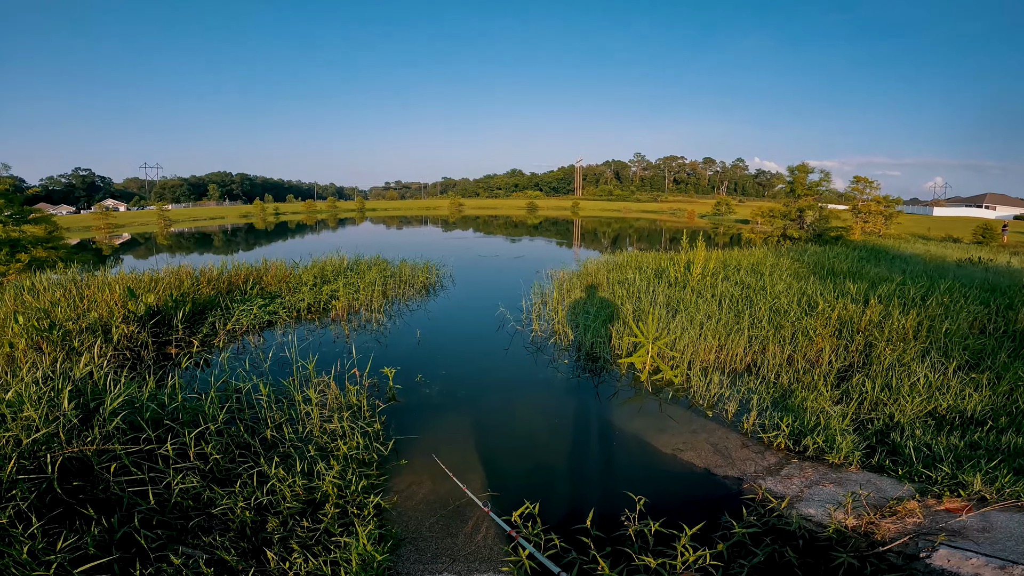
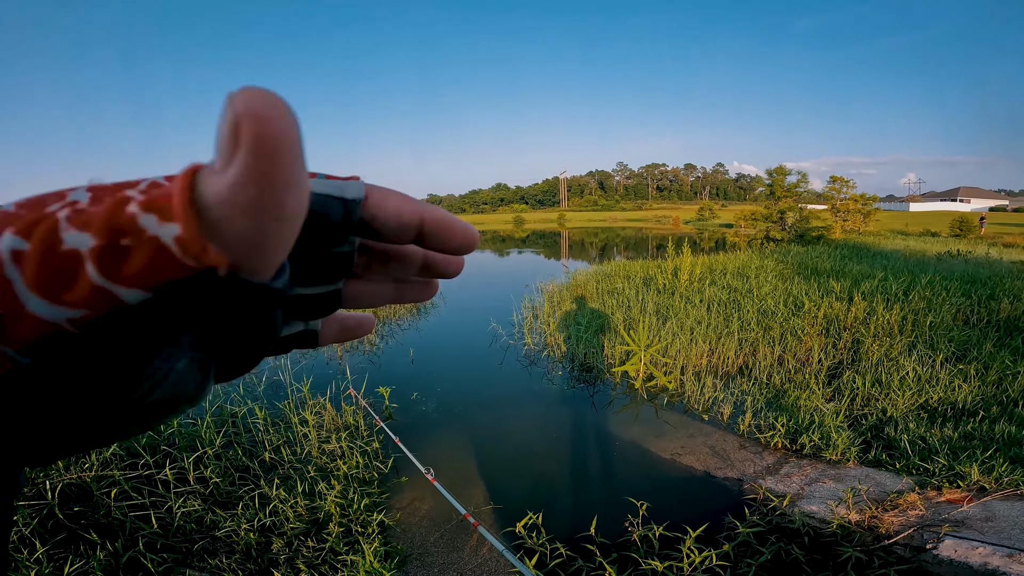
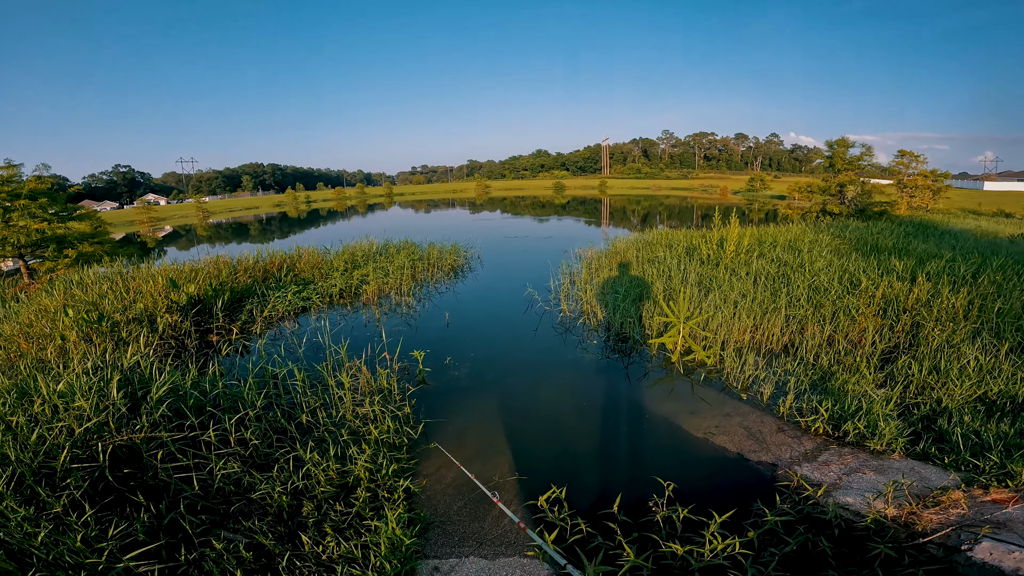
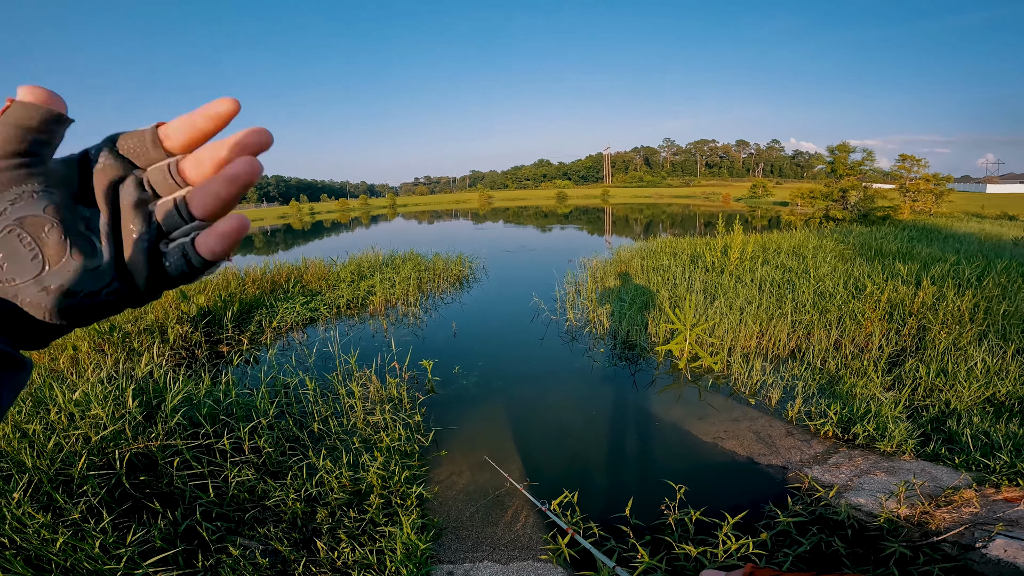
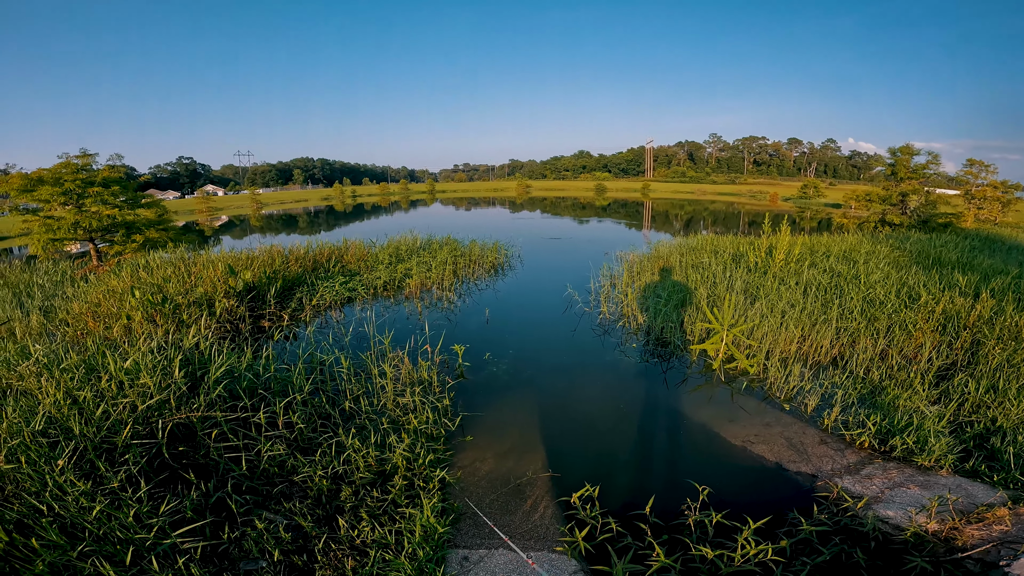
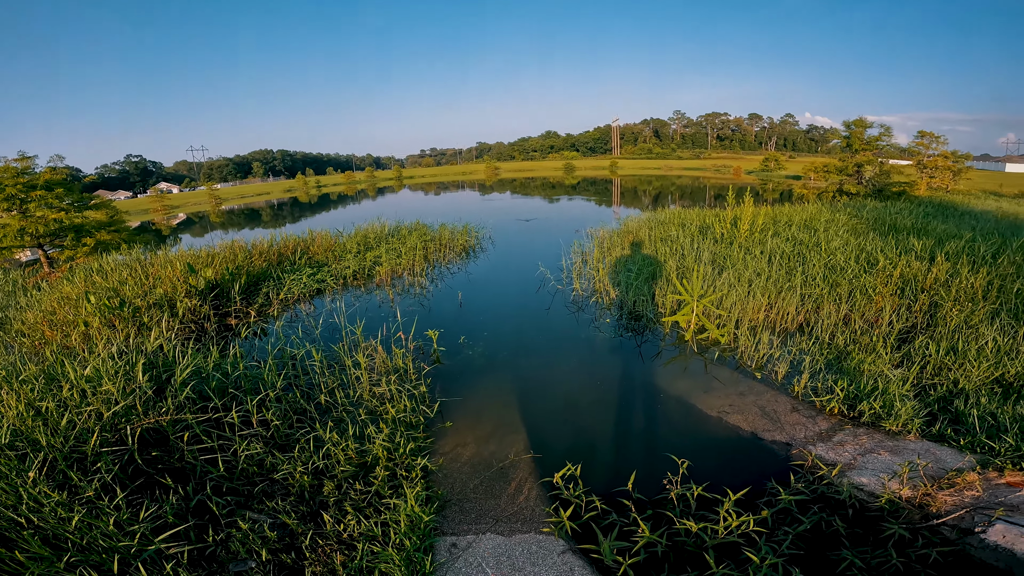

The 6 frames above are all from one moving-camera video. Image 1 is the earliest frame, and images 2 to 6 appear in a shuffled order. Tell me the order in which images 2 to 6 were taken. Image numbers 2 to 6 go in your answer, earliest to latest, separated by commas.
3, 5, 6, 4, 2
